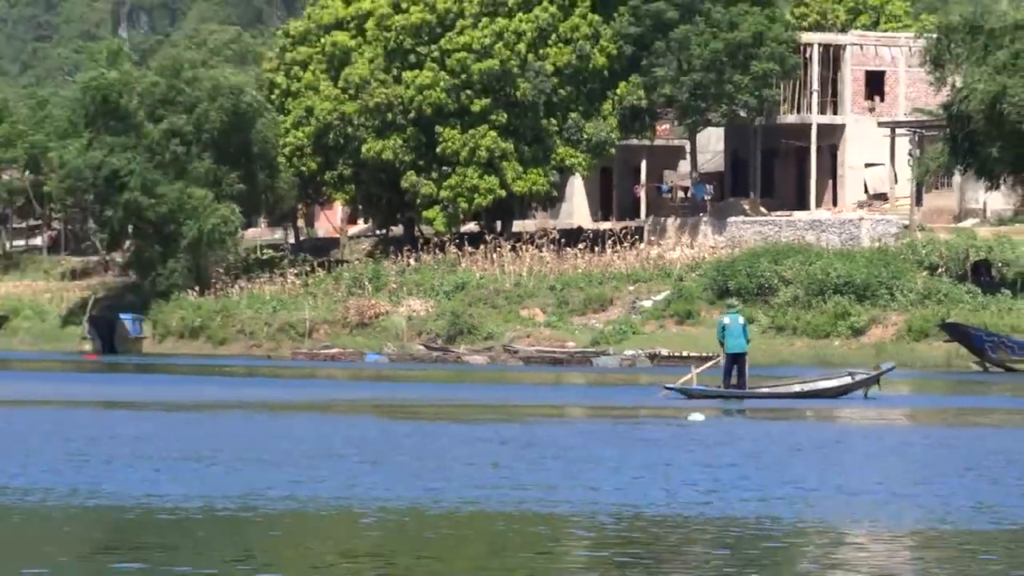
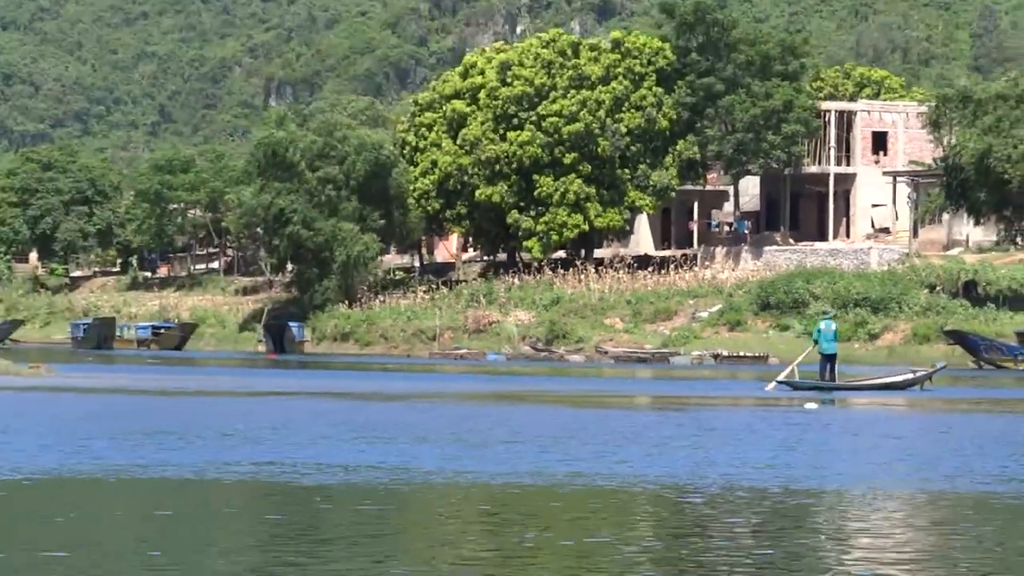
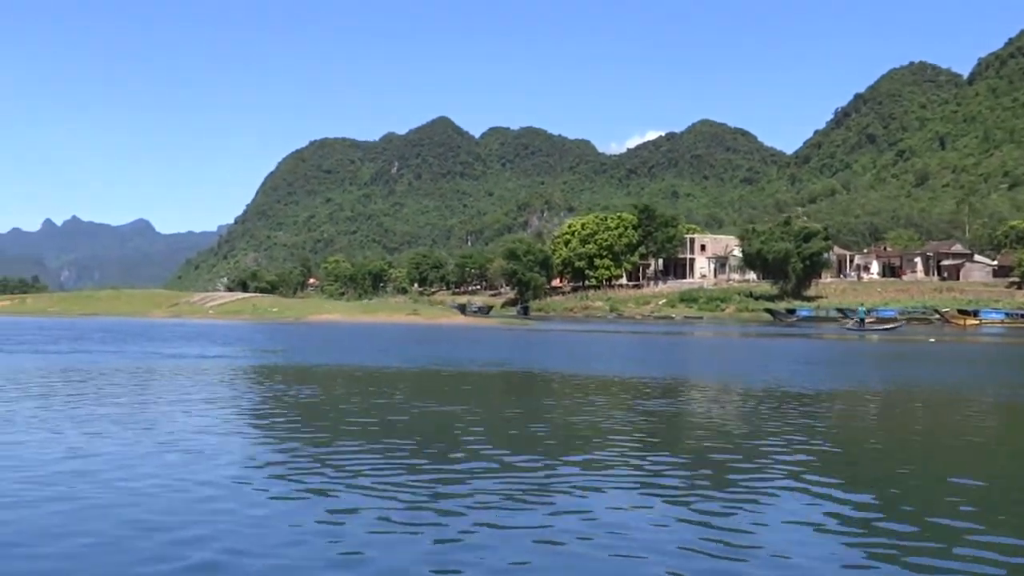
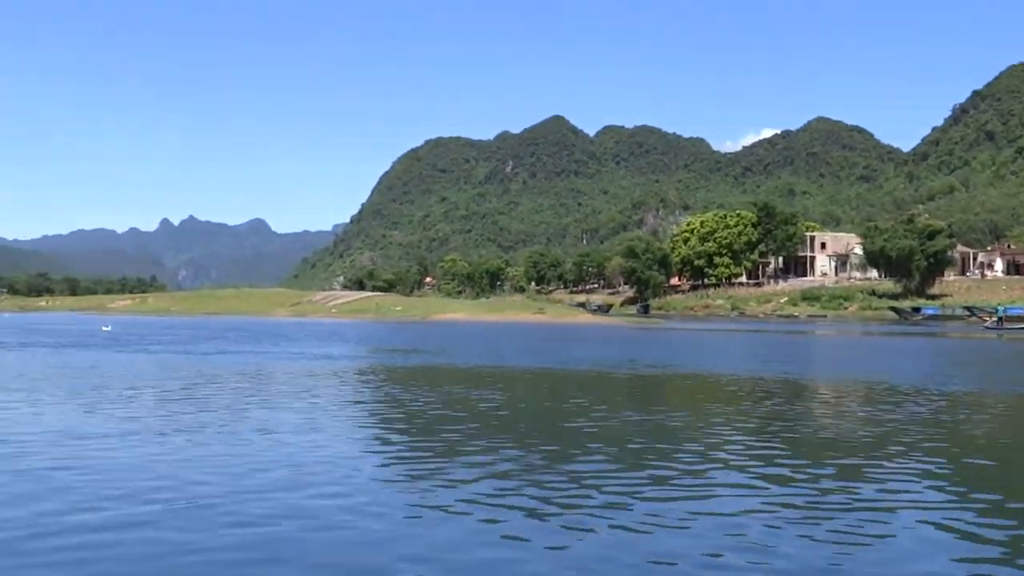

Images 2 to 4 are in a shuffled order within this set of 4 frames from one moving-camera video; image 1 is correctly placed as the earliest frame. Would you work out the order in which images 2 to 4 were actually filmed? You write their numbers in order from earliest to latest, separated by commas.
2, 3, 4
